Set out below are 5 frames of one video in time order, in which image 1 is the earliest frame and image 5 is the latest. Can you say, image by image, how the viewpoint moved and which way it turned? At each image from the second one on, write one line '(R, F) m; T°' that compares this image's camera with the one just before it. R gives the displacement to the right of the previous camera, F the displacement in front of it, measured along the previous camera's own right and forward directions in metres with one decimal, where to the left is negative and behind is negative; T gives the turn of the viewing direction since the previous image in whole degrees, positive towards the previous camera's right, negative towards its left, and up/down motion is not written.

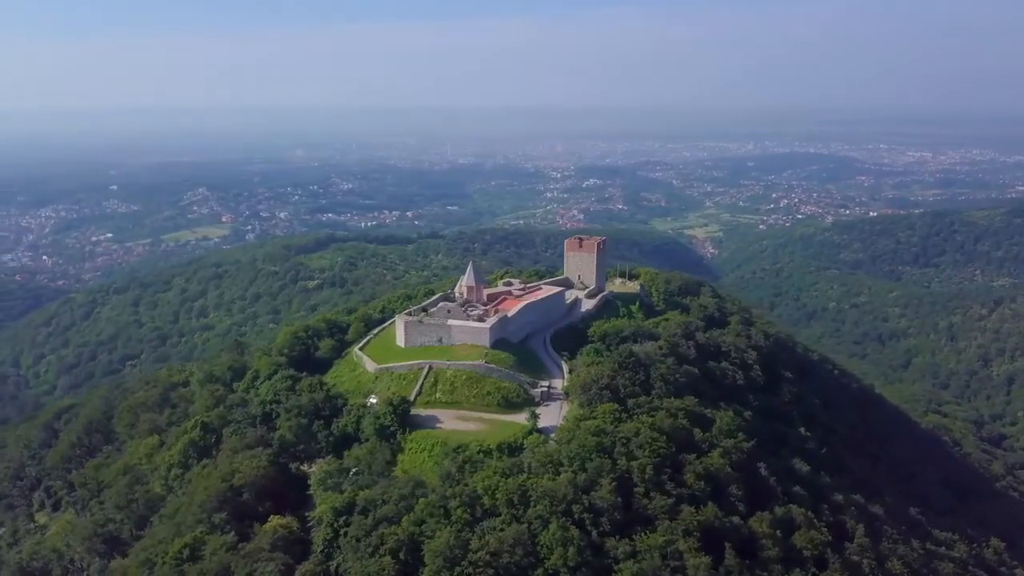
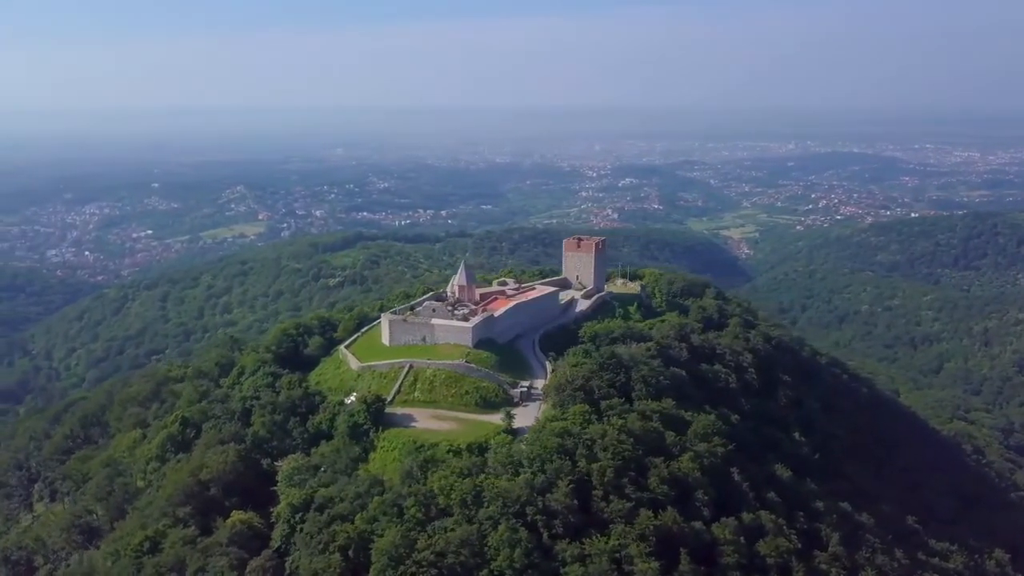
(+2.1, +0.1) m; -3°
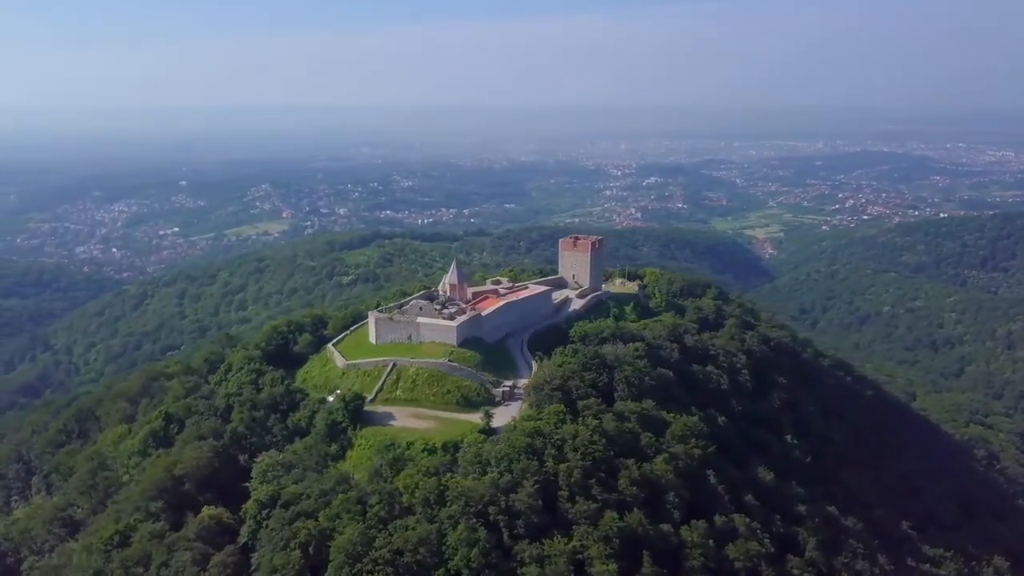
(+1.6, +0.1) m; -2°
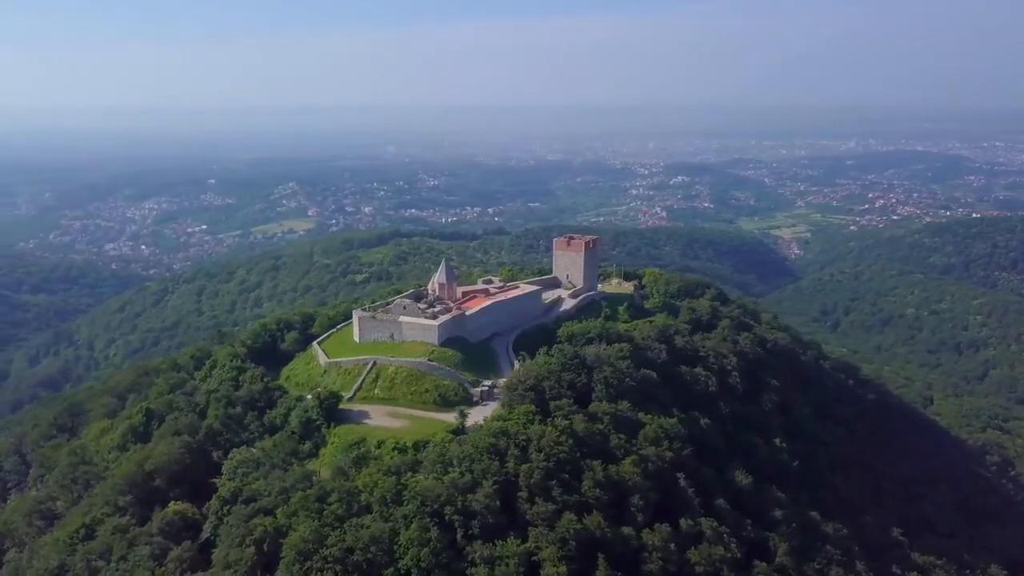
(+1.8, +0.1) m; -2°
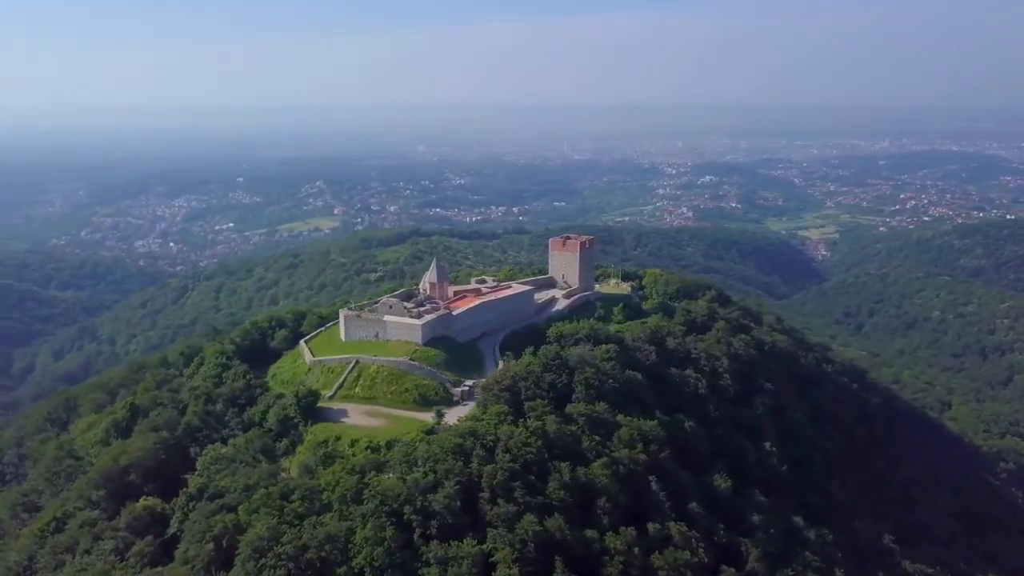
(+1.7, +0.1) m; -2°
